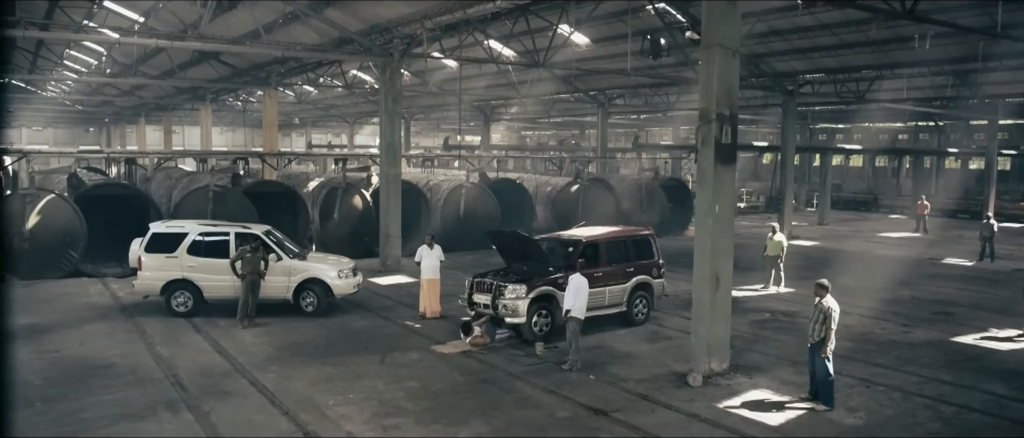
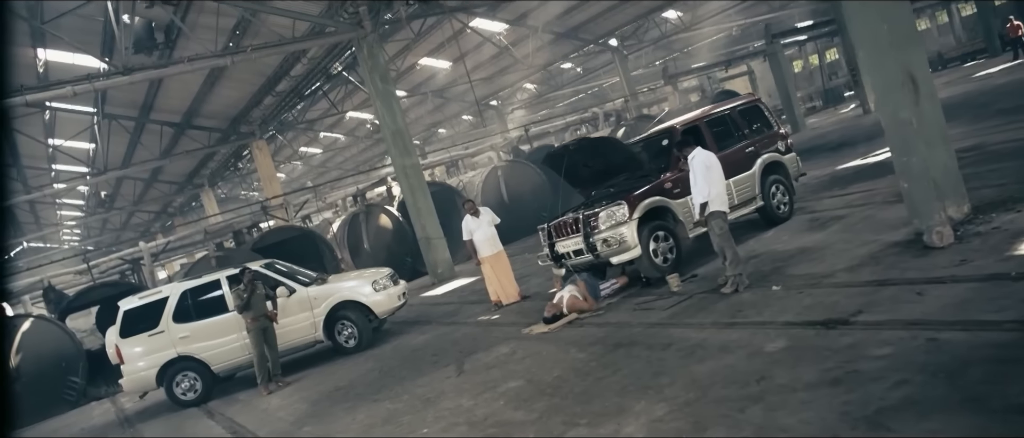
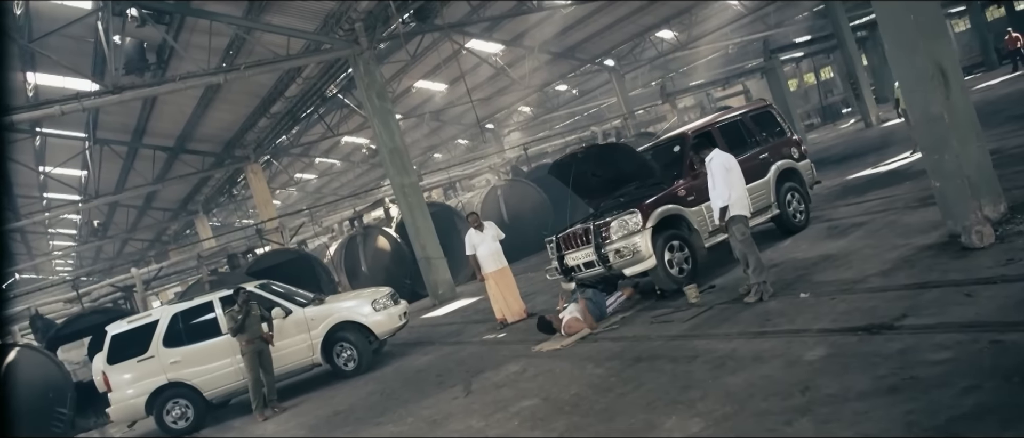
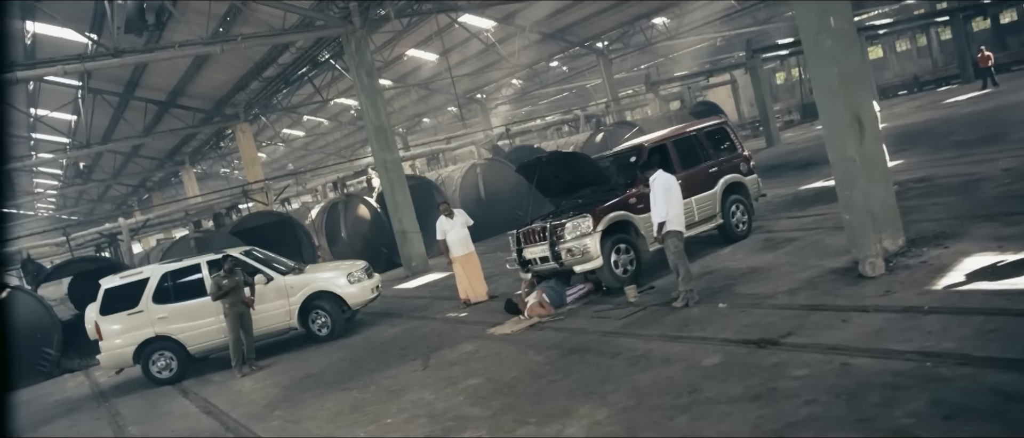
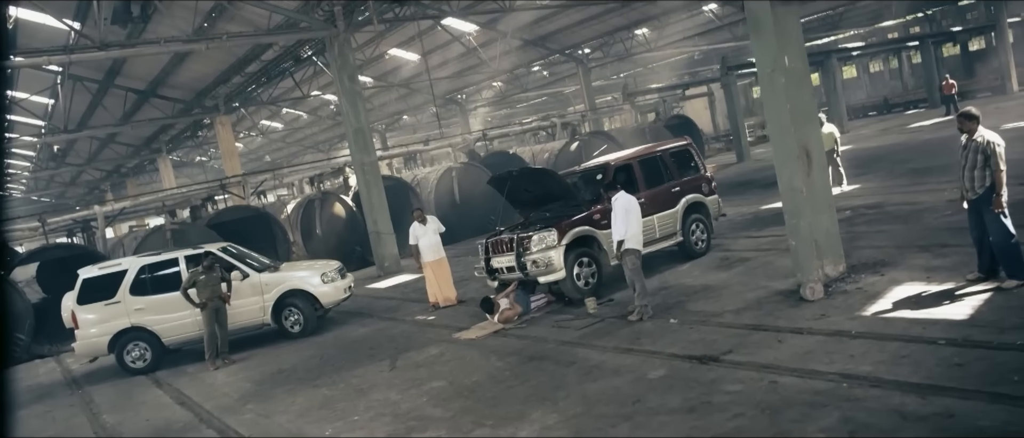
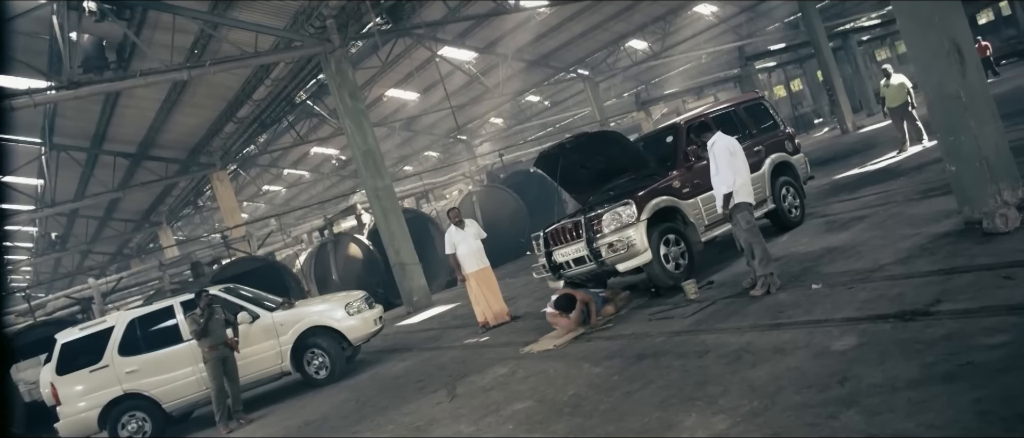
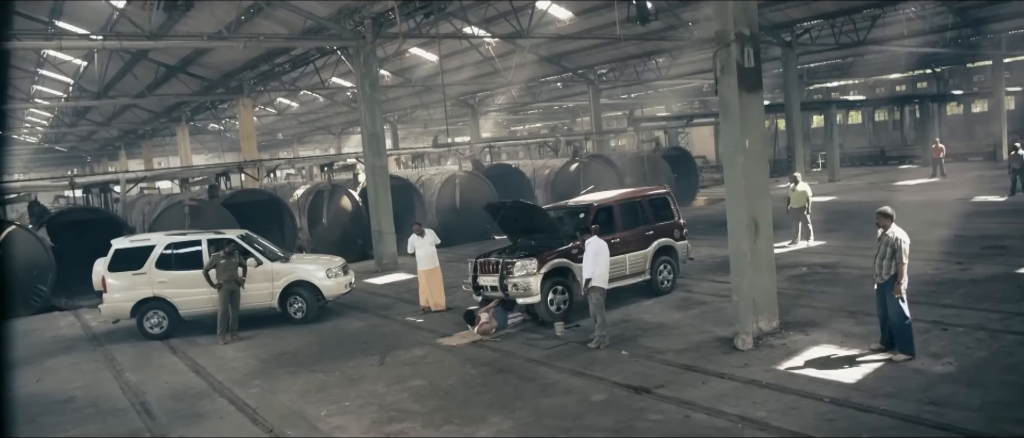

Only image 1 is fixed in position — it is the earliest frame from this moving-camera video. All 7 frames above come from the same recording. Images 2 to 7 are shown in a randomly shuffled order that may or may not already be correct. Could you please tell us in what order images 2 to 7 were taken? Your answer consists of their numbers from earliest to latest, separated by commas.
7, 5, 4, 2, 3, 6
